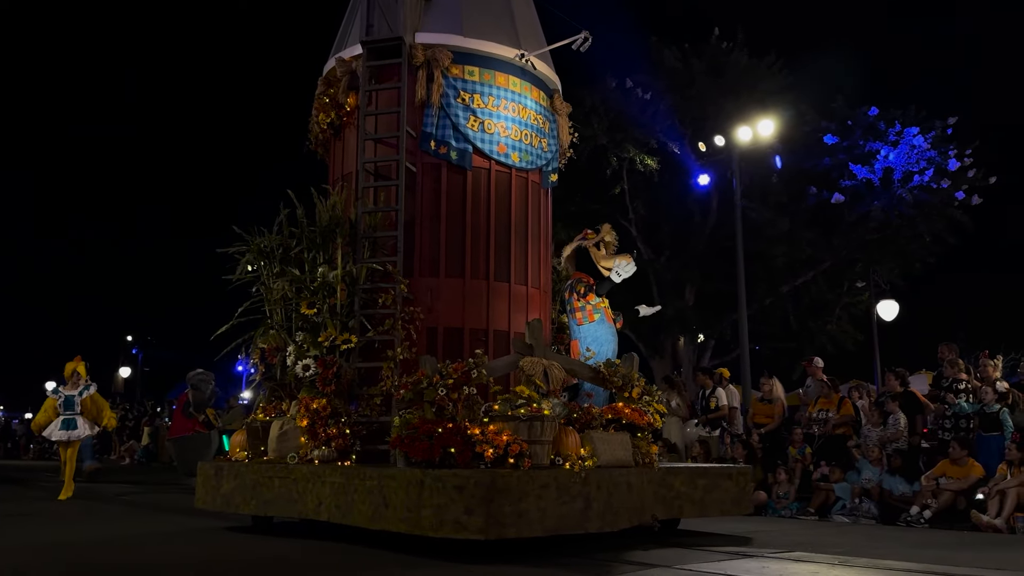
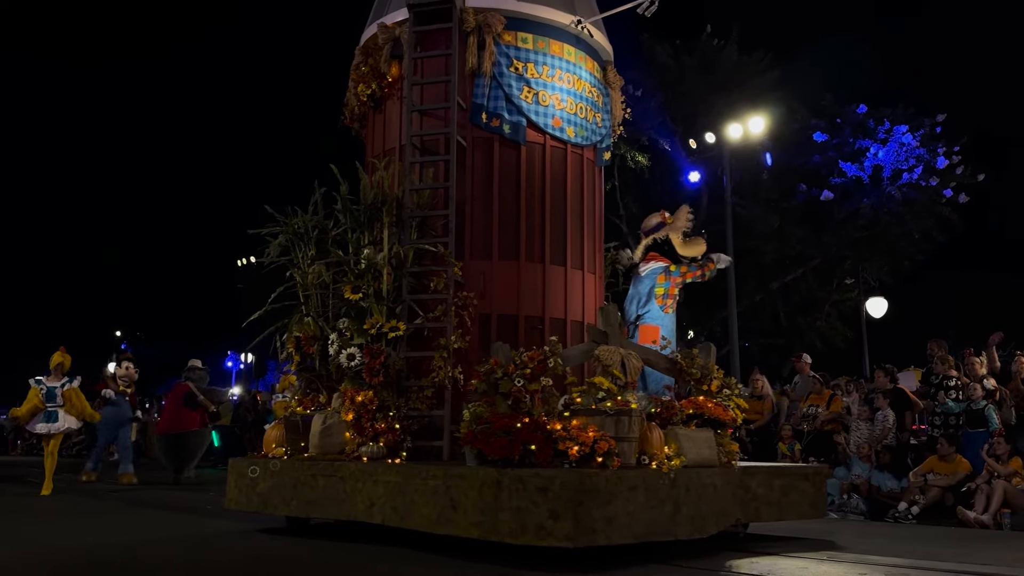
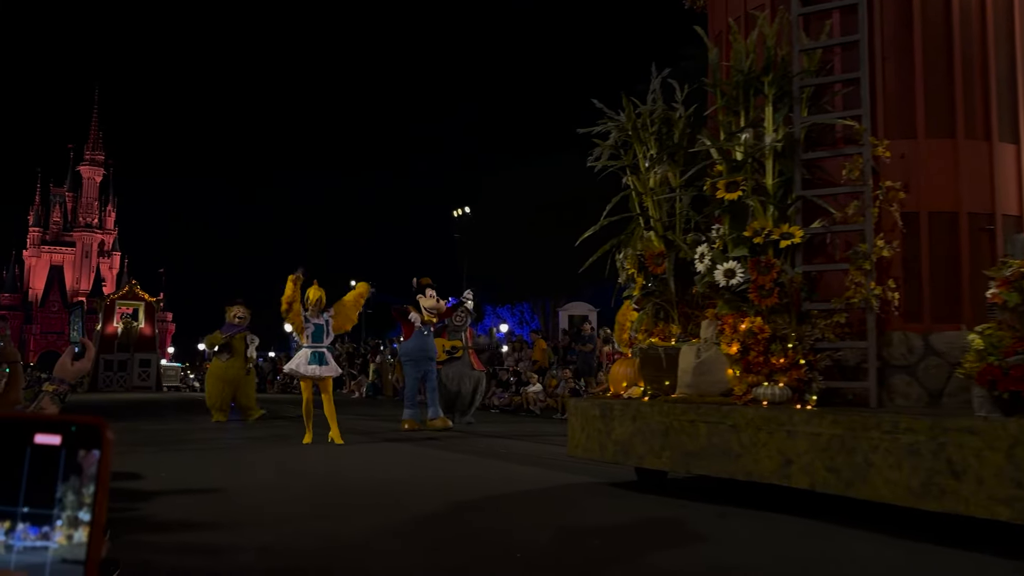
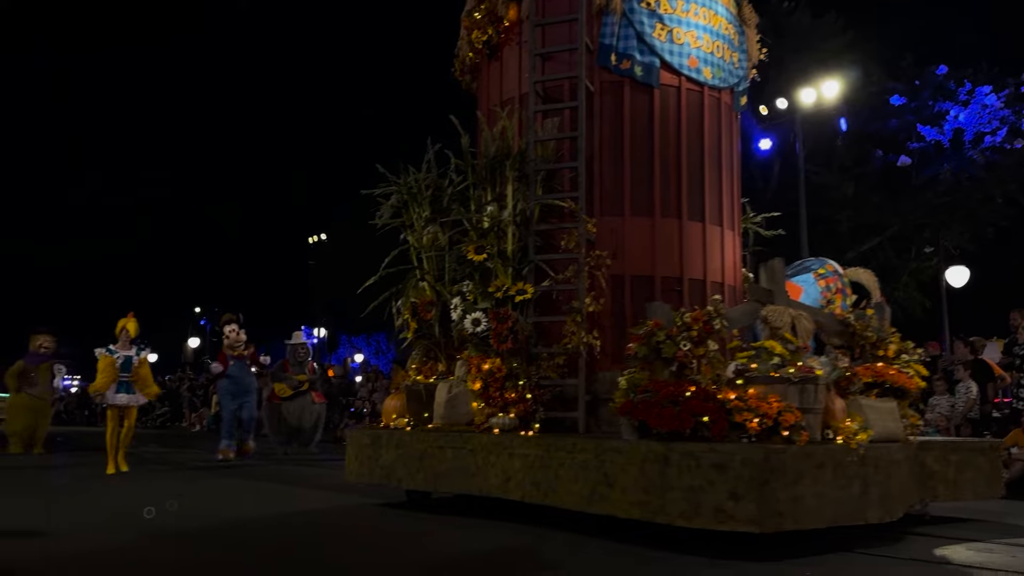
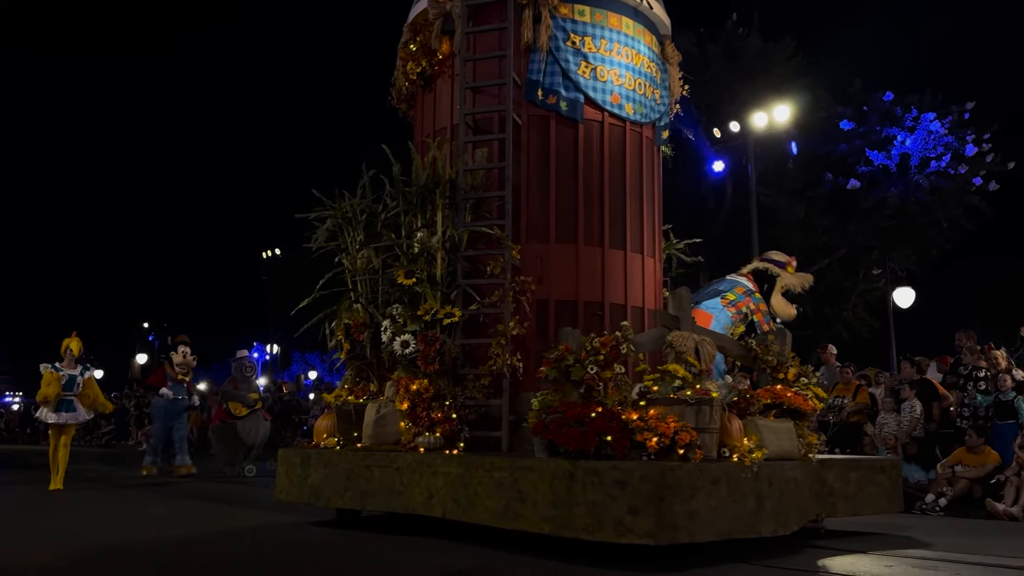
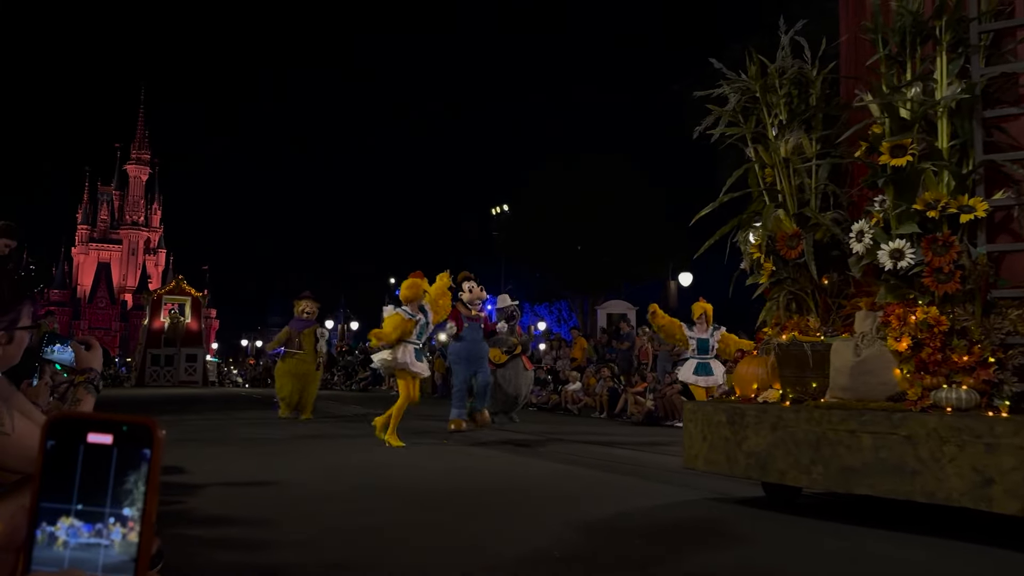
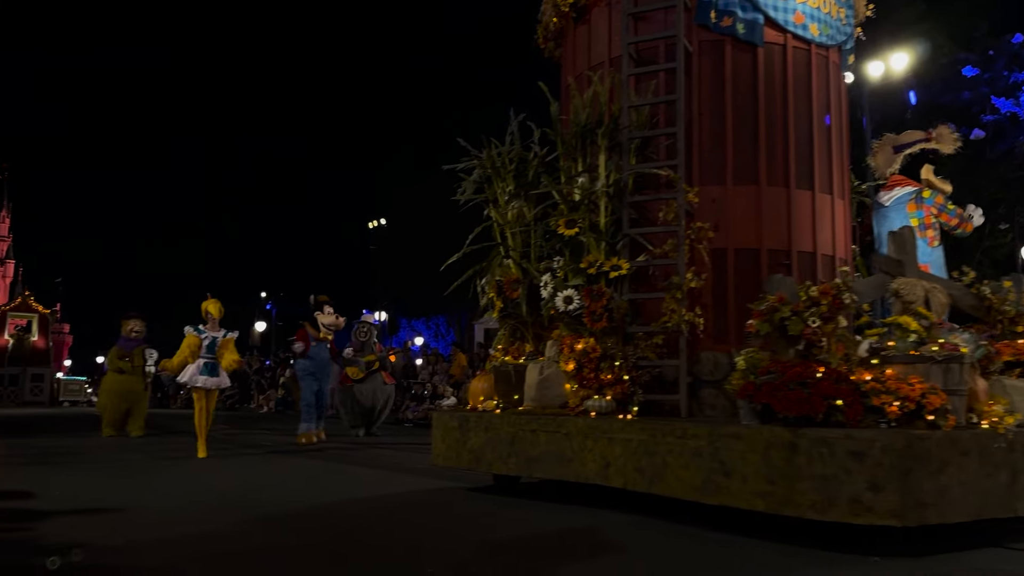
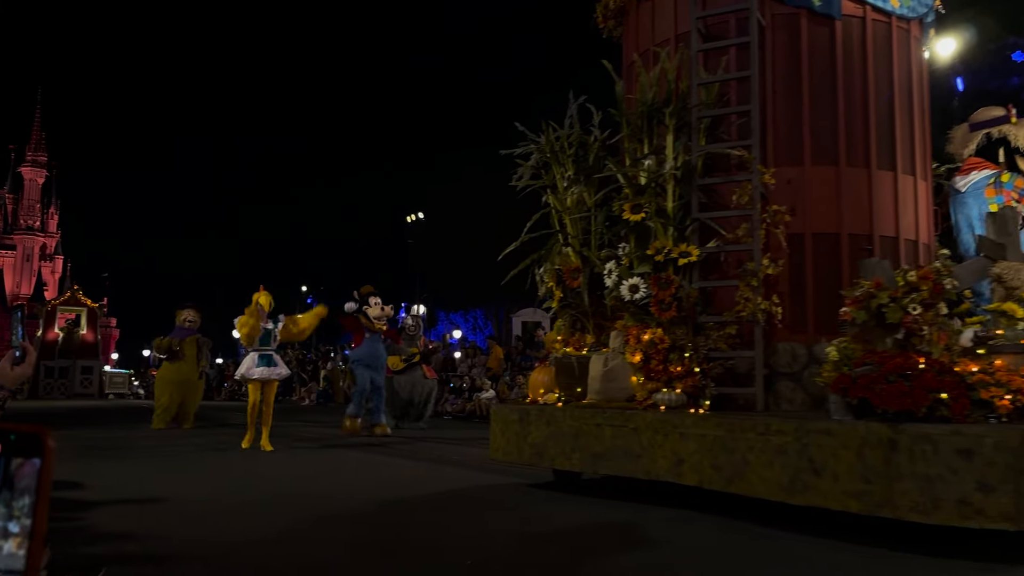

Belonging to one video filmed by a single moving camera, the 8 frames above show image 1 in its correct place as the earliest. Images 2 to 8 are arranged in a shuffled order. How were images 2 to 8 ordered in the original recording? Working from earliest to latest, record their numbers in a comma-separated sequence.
2, 5, 4, 7, 8, 3, 6
